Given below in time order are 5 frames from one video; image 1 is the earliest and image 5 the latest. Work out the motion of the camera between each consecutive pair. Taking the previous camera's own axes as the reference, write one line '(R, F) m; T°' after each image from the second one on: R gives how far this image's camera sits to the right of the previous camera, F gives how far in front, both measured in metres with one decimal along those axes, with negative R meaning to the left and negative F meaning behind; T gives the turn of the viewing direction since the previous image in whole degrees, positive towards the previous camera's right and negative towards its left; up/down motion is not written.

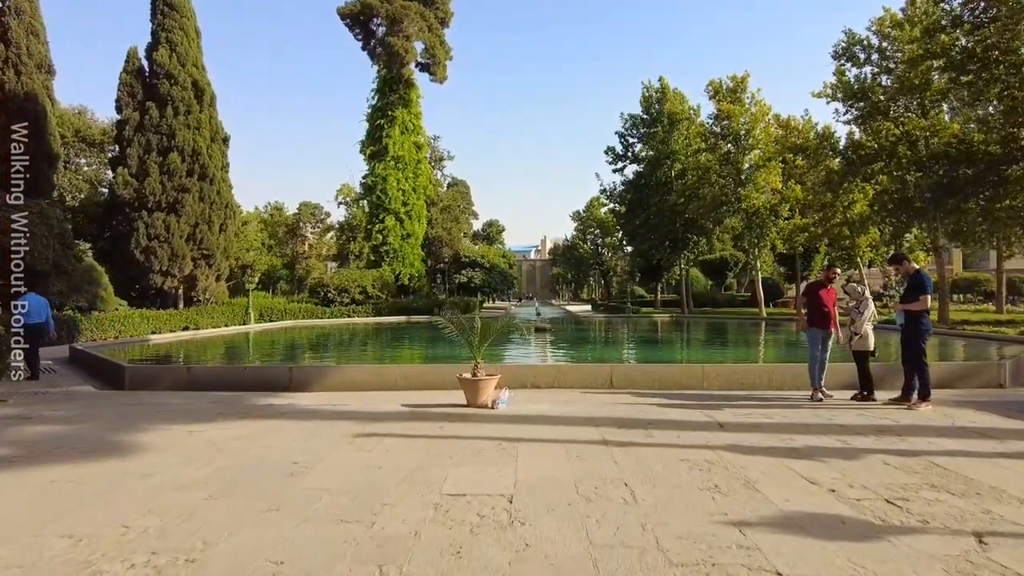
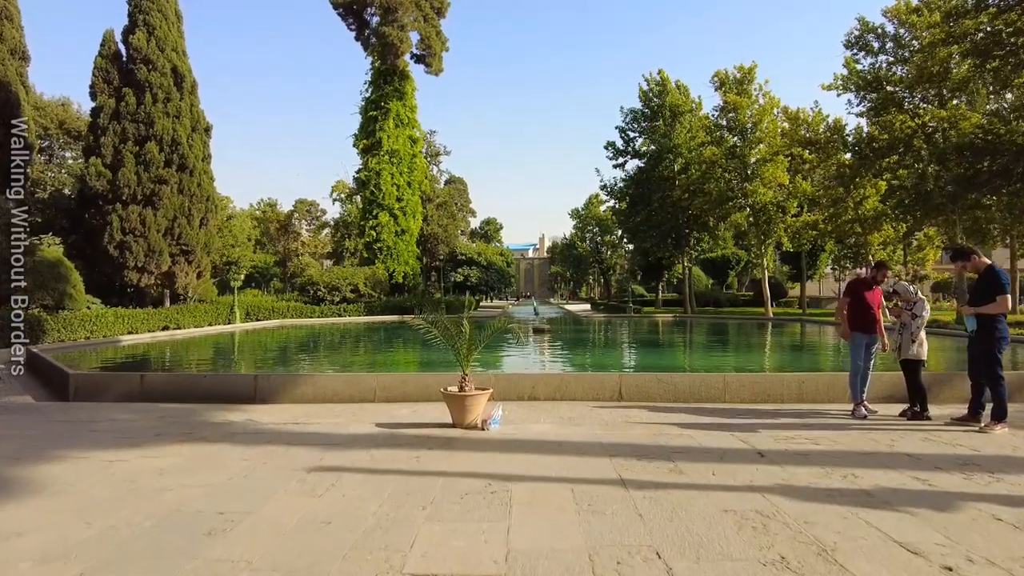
(0.0, +1.1) m; 0°
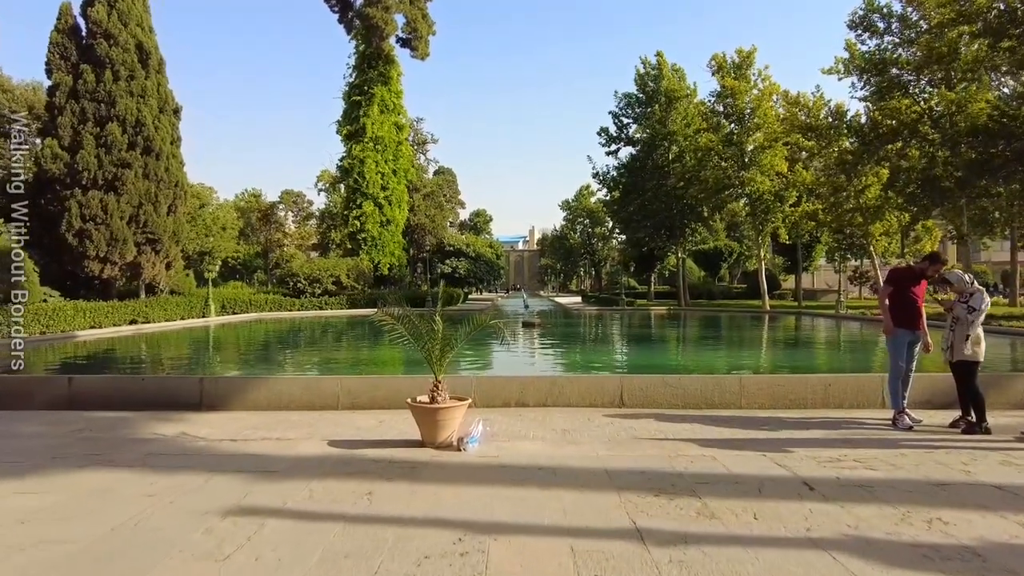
(+0.1, +1.1) m; +1°
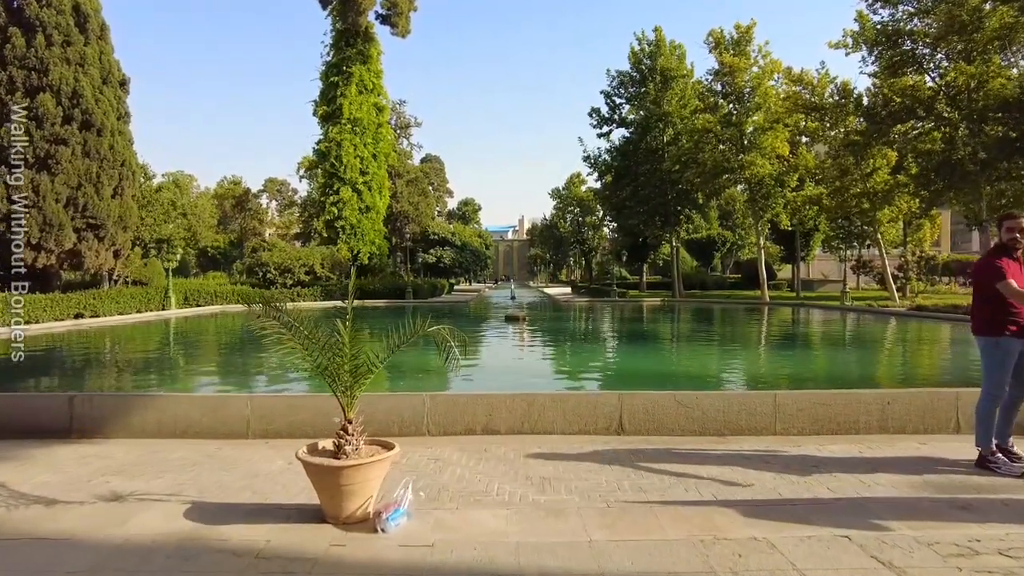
(+0.2, +1.7) m; +1°
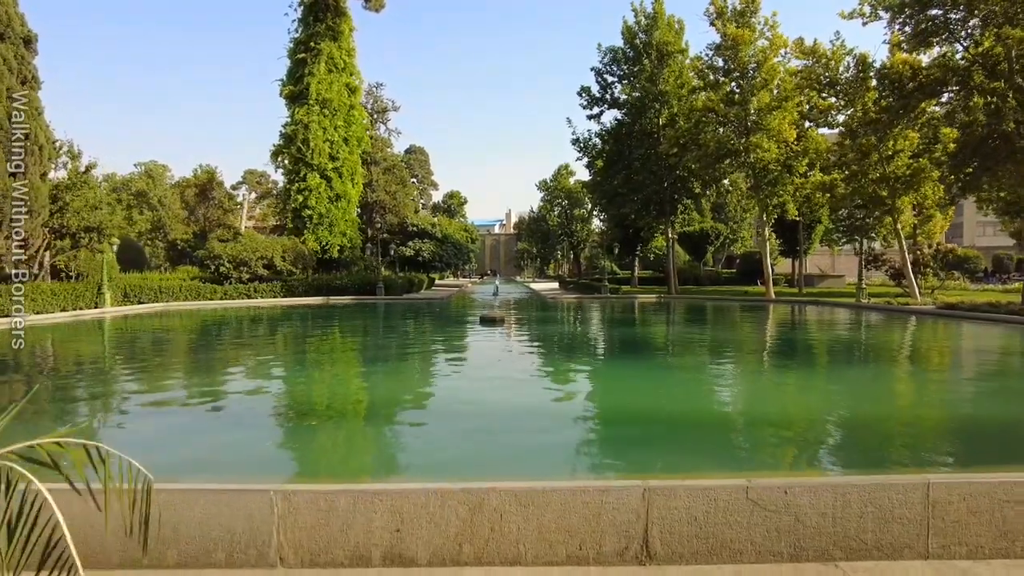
(+0.3, +2.6) m; +1°
